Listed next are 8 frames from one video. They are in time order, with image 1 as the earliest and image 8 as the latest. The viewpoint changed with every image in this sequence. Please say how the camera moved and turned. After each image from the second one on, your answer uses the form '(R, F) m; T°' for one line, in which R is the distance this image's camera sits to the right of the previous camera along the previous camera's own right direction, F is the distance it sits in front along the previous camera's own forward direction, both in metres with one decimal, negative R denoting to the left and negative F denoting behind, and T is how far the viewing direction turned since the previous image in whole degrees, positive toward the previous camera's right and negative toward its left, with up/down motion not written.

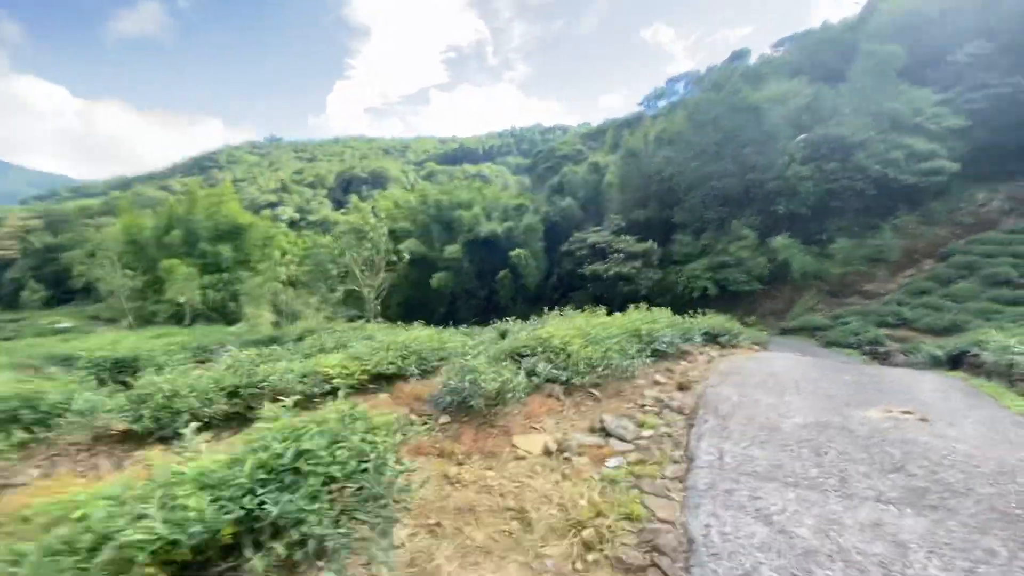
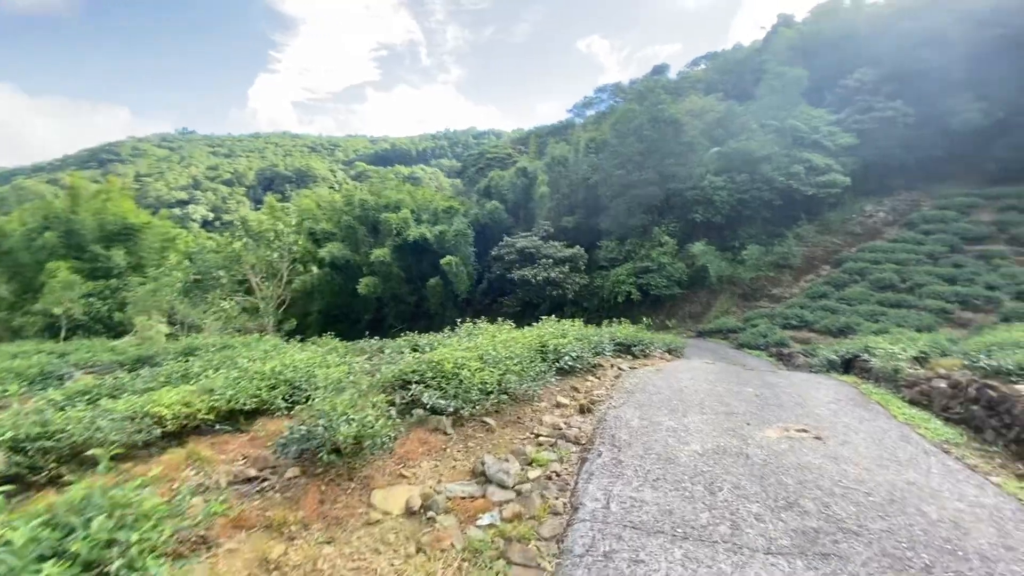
(+0.4, +0.4) m; +8°
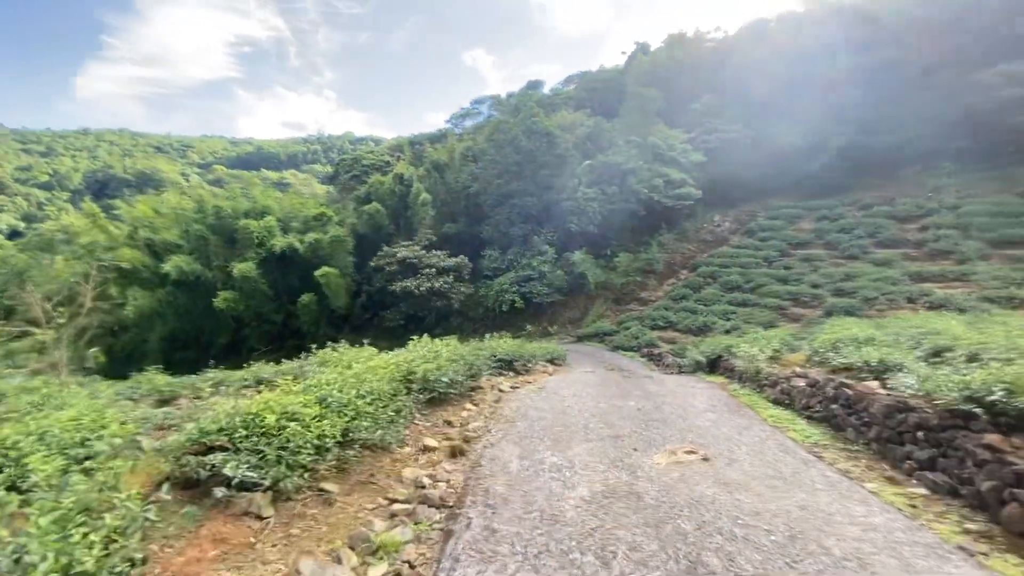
(+0.3, +0.7) m; +13°
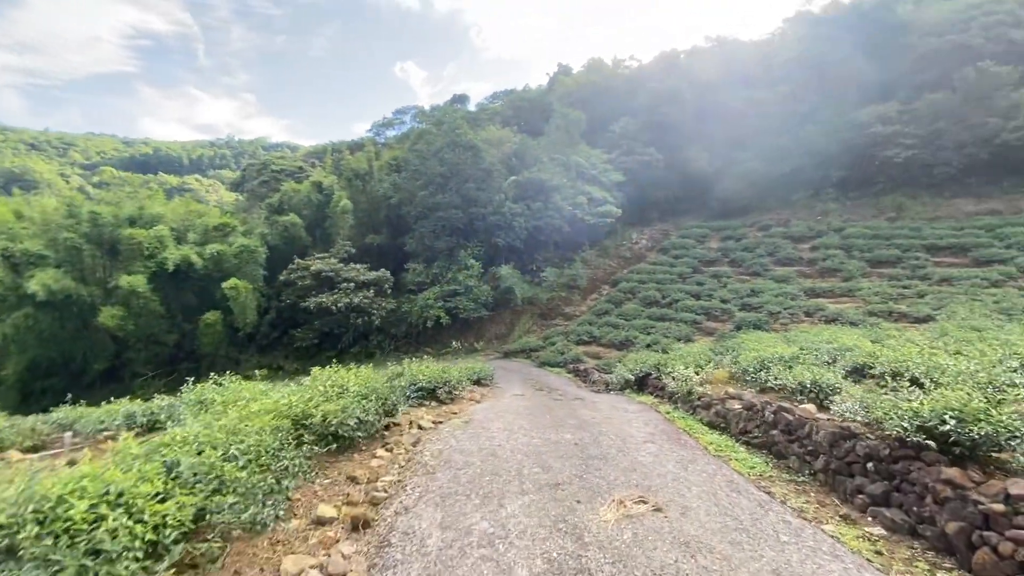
(0.0, +0.6) m; +9°
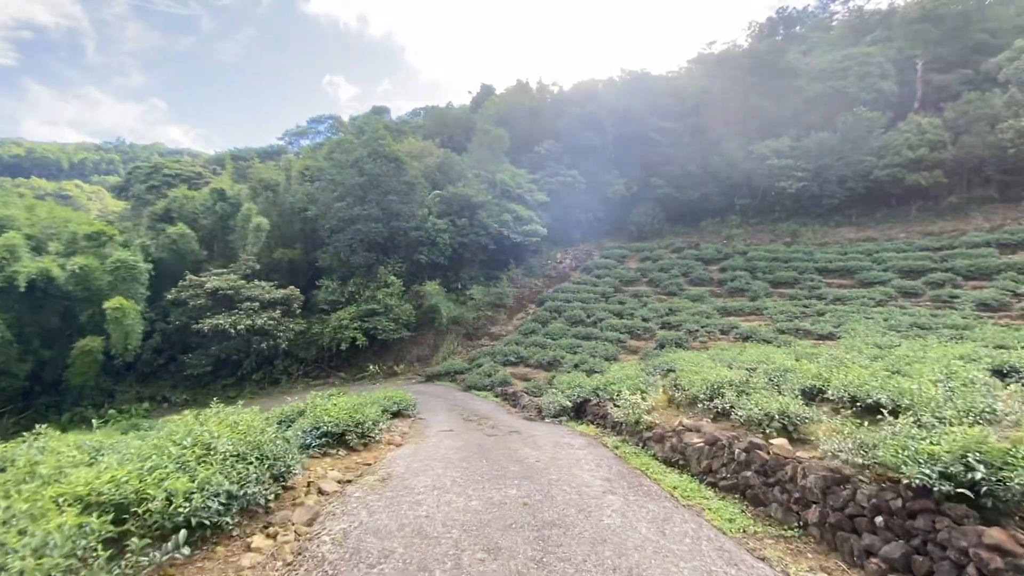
(-0.1, +0.9) m; +9°
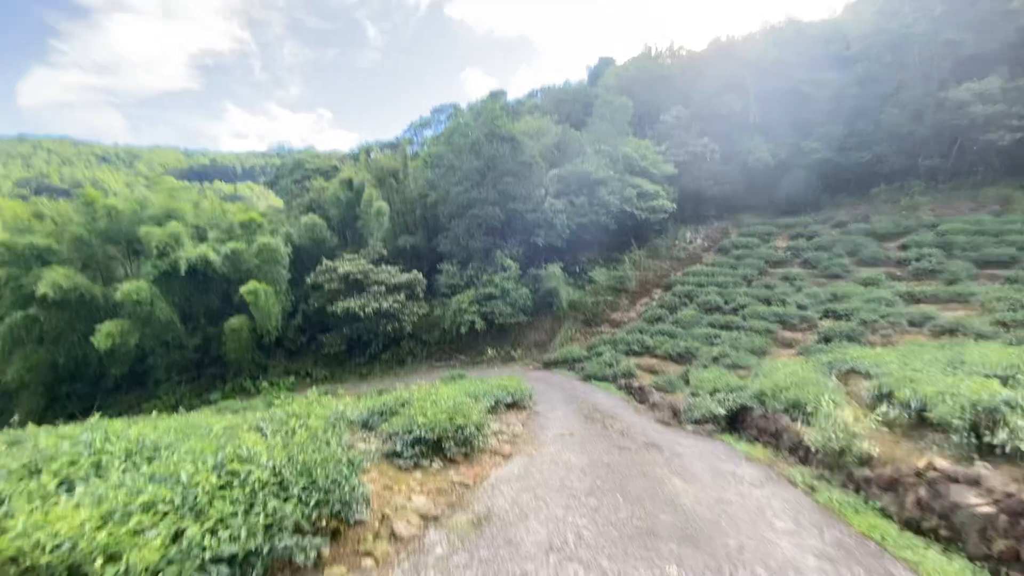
(-0.2, +1.4) m; -14°
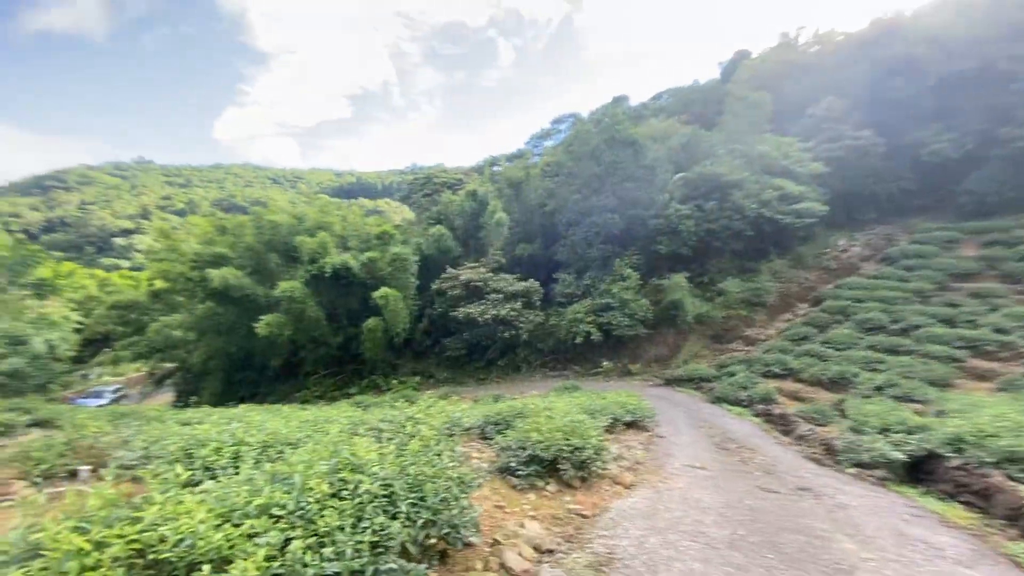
(-0.1, +0.3) m; -14°
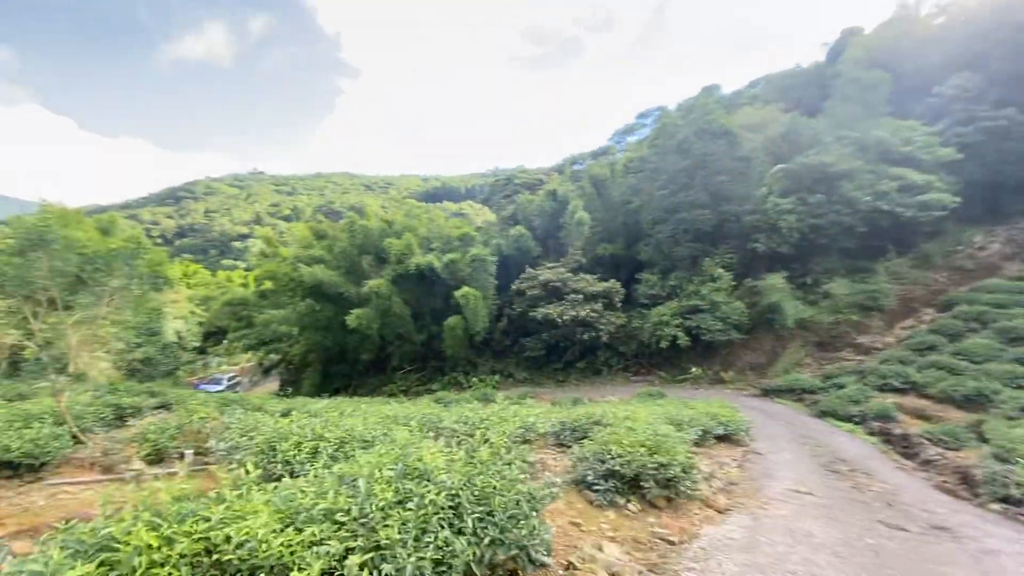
(0.0, +0.2) m; -10°
